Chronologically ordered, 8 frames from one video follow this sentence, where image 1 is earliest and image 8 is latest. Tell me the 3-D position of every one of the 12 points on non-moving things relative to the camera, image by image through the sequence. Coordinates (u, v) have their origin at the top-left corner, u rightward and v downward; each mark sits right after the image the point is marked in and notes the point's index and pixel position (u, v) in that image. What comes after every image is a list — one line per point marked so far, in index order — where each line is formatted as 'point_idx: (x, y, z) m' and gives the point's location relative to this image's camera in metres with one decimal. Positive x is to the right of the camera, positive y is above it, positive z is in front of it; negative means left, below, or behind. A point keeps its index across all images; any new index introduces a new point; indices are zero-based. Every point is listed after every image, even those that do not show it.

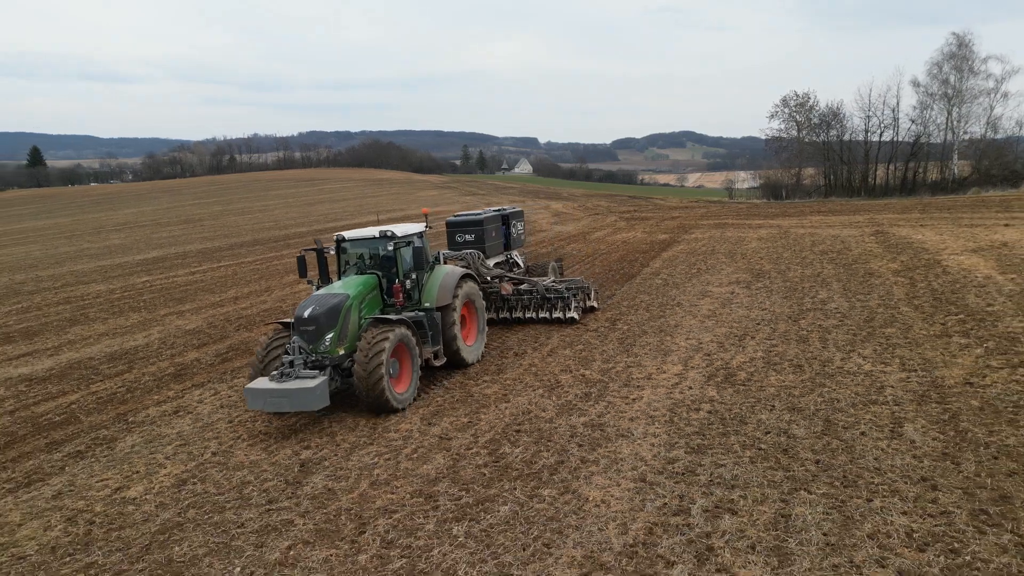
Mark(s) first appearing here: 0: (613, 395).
0: (+1.1, -1.2, +7.9) m
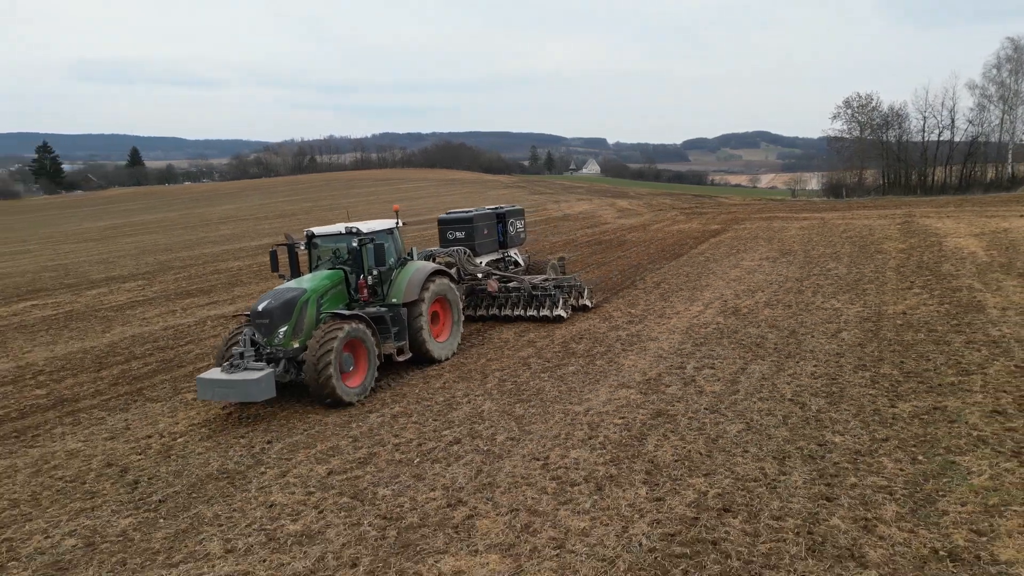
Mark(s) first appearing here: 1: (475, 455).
0: (+2.2, -0.5, +11.1) m
1: (-0.3, -1.5, +6.2) m
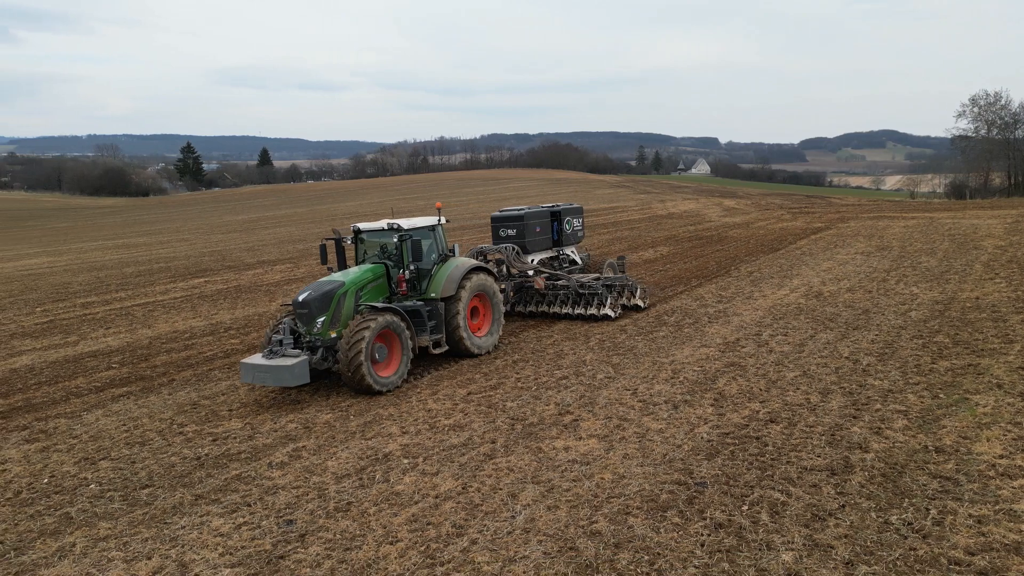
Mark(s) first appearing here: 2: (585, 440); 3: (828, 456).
0: (+3.9, -0.2, +12.5) m
1: (+0.8, -1.1, +8.0) m
2: (+0.6, -1.3, +6.3) m
3: (+2.4, -1.3, +5.5) m
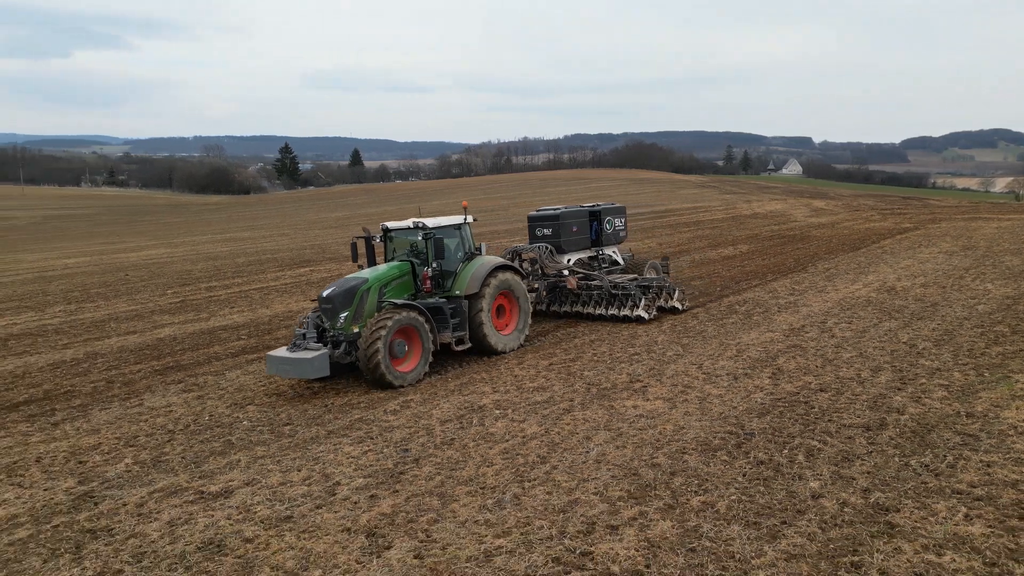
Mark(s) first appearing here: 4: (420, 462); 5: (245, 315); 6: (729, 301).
0: (+5.4, -0.1, +13.0) m
1: (+1.7, -0.9, +8.9) m
2: (+1.4, -1.1, +7.3) m
3: (+3.1, -1.1, +6.3) m
4: (-0.8, -1.5, +6.0) m
5: (-5.7, -0.6, +15.3) m
6: (+3.9, -0.2, +13.0) m
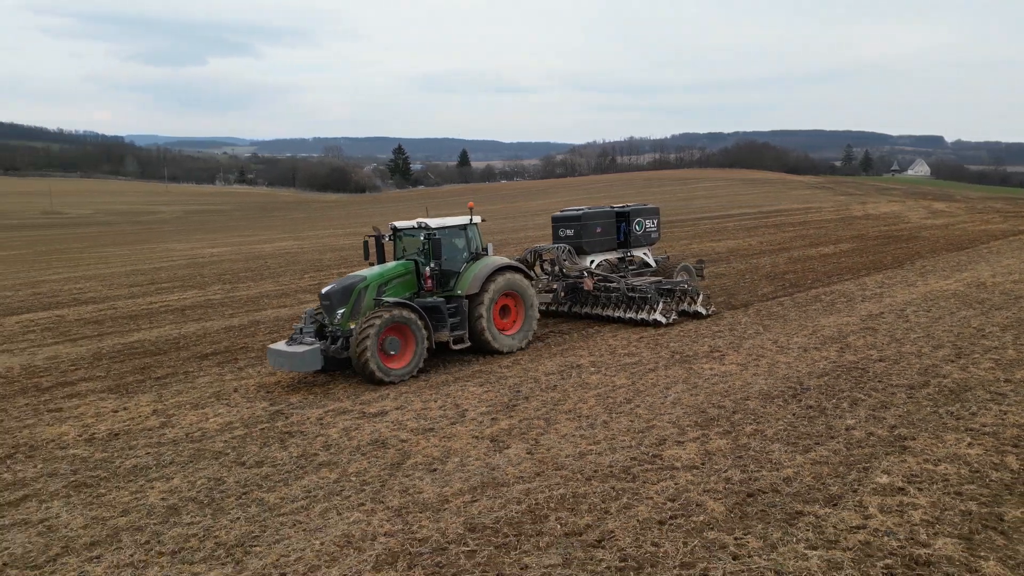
0: (+7.3, 0.0, +13.6) m
1: (+3.1, -0.7, +10.1) m
2: (+2.5, -0.9, +8.5) m
3: (+4.0, -0.9, +7.2) m
4: (+0.2, -1.2, +7.6) m
5: (-3.4, -0.2, +17.5) m
6: (+5.9, 0.0, +13.8) m
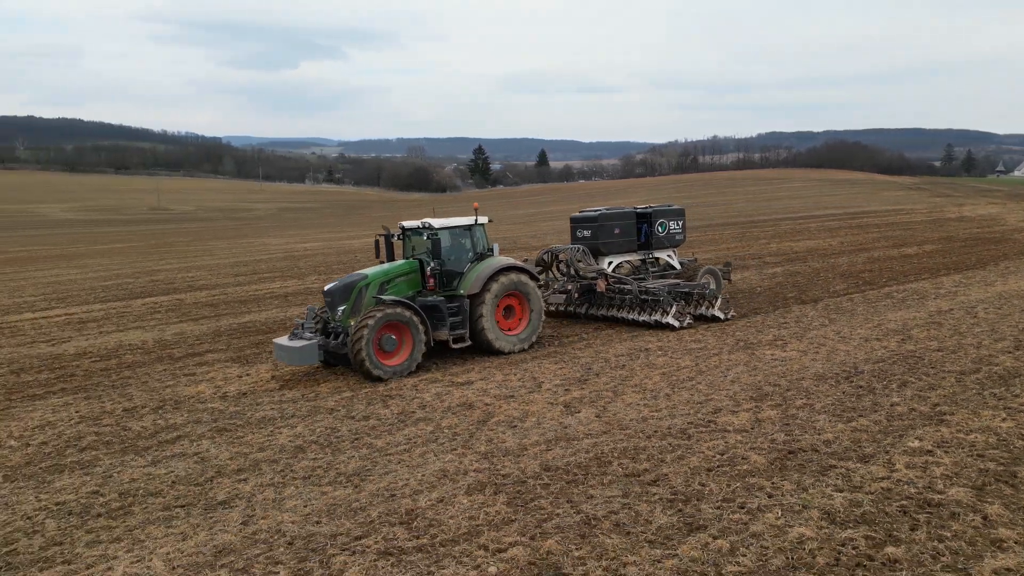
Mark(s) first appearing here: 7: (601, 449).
0: (+8.8, 0.0, +13.6) m
1: (+4.2, -0.6, +10.6) m
2: (+3.5, -0.8, +9.1) m
3: (+4.8, -0.8, +7.7) m
4: (+1.0, -1.0, +8.4) m
5: (-1.4, 0.0, +18.6) m
6: (+7.4, 0.0, +14.0) m
7: (+0.7, -1.3, +5.9) m
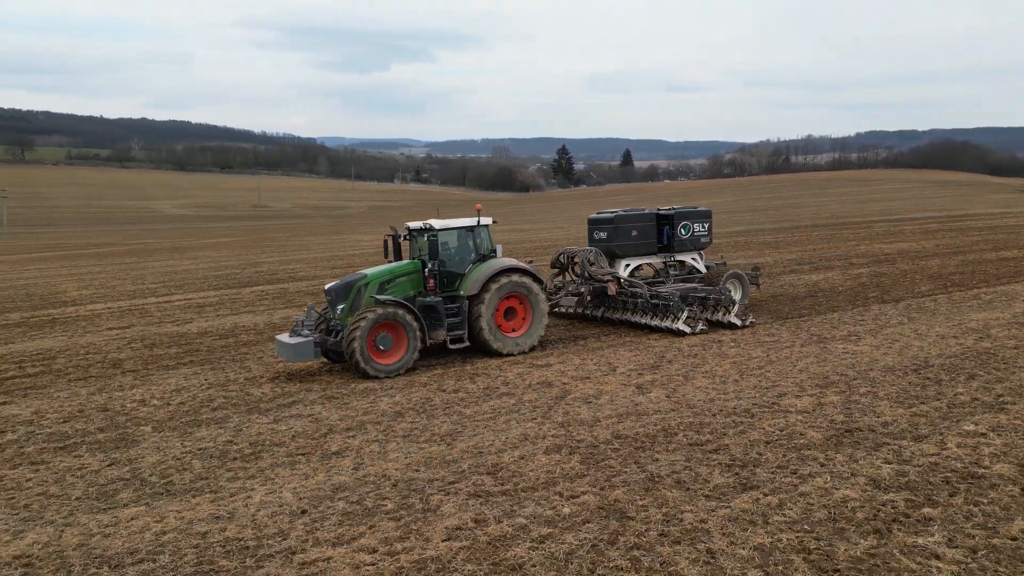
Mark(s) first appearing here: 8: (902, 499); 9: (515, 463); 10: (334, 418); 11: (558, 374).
0: (+10.3, 0.0, +13.2) m
1: (+5.4, -0.6, +10.7) m
2: (+4.5, -0.7, +9.3) m
3: (+5.7, -0.8, +7.8) m
4: (+2.0, -0.9, +8.9) m
5: (+0.7, +0.2, +19.3) m
6: (+8.9, 0.0, +13.7) m
7: (+1.4, -1.2, +6.5) m
8: (+2.5, -1.4, +4.6) m
9: (0.0, -1.4, +5.8) m
10: (-1.9, -1.4, +7.5) m
11: (+0.6, -1.0, +8.7) m
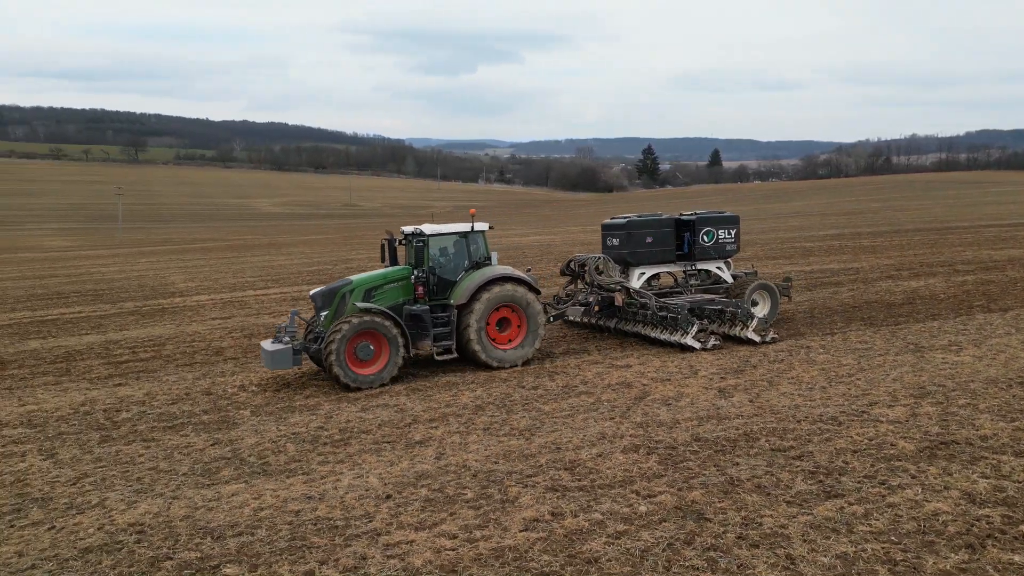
0: (+11.7, -0.2, +12.1) m
1: (+6.6, -0.7, +10.1) m
2: (+5.5, -0.8, +8.8) m
3: (+6.5, -0.9, +7.2) m
4: (+3.0, -1.0, +8.7) m
5: (+2.9, +0.1, +19.2) m
6: (+10.4, -0.2, +12.7) m
7: (+2.1, -1.2, +6.4) m
8: (+3.0, -1.4, +4.4) m
9: (+0.7, -1.4, +5.8) m
10: (-1.0, -1.3, +7.8) m
11: (+1.5, -1.1, +8.7) m
